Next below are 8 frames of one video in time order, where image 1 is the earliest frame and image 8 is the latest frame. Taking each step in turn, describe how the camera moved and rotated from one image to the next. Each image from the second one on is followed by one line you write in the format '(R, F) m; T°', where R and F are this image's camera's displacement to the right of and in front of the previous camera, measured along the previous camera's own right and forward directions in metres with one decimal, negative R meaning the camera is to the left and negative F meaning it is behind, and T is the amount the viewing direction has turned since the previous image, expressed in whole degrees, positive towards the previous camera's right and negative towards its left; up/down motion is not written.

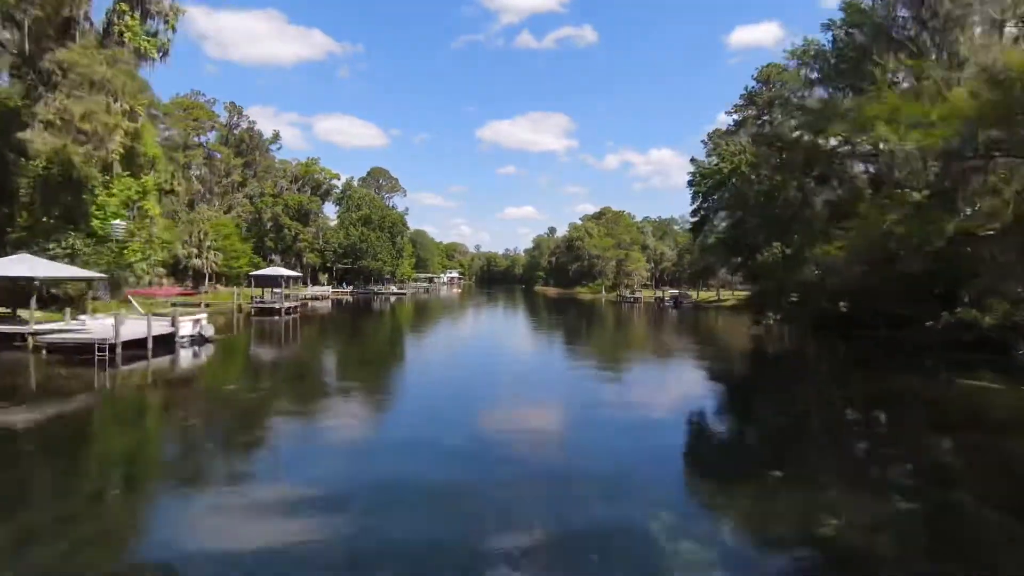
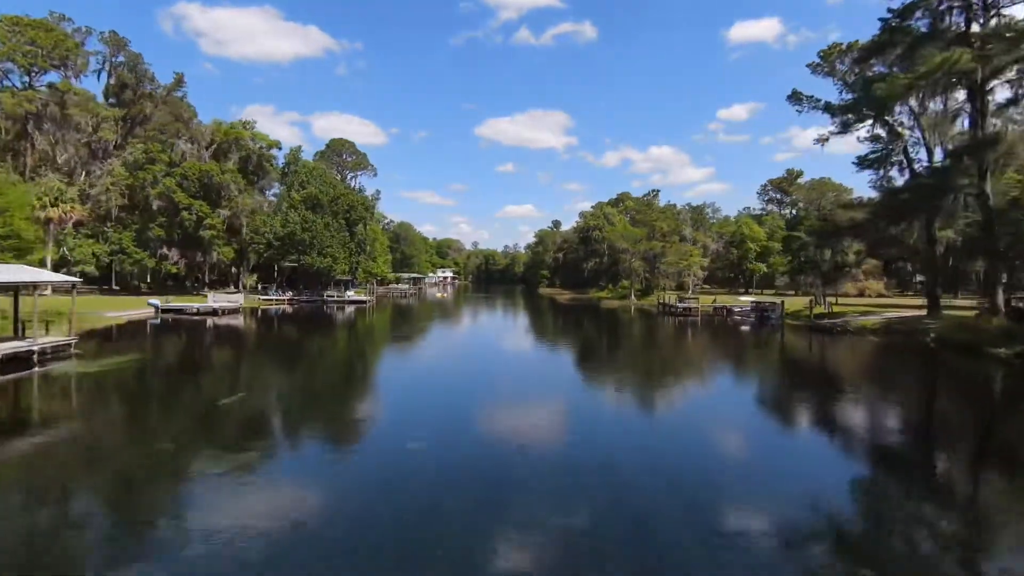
(0.0, +13.2) m; 0°
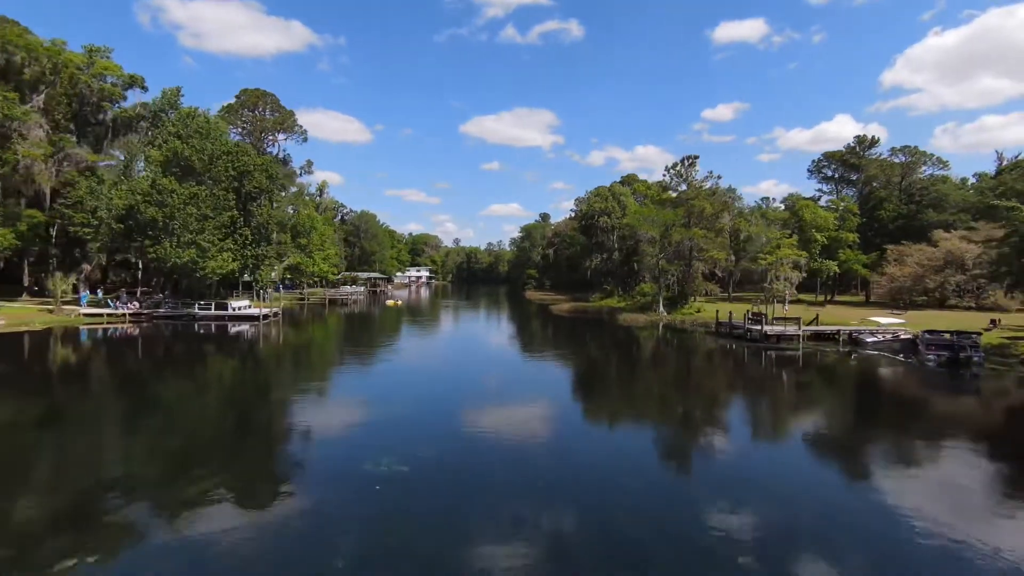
(+0.5, +12.6) m; +1°
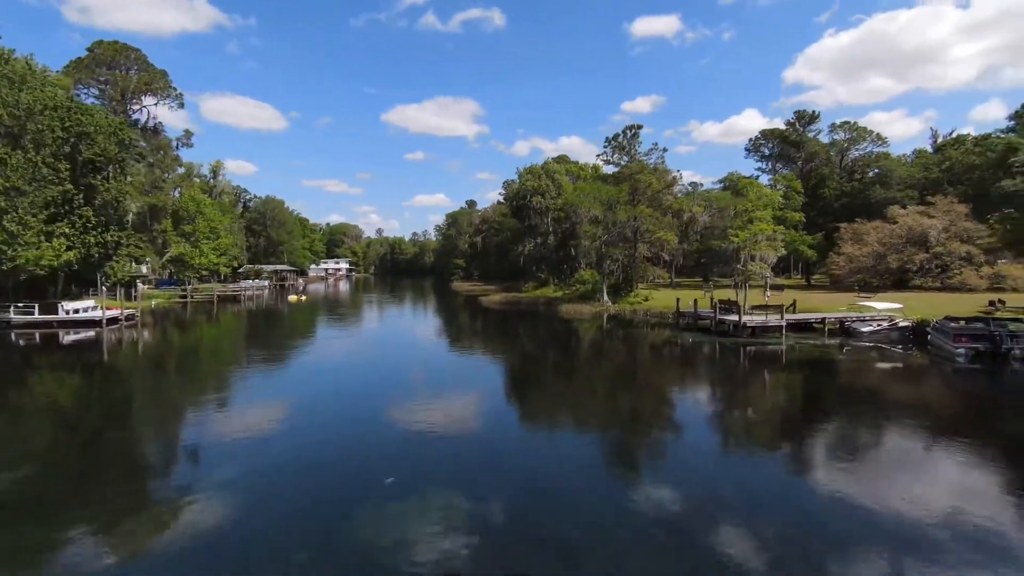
(+0.2, +4.0) m; +7°
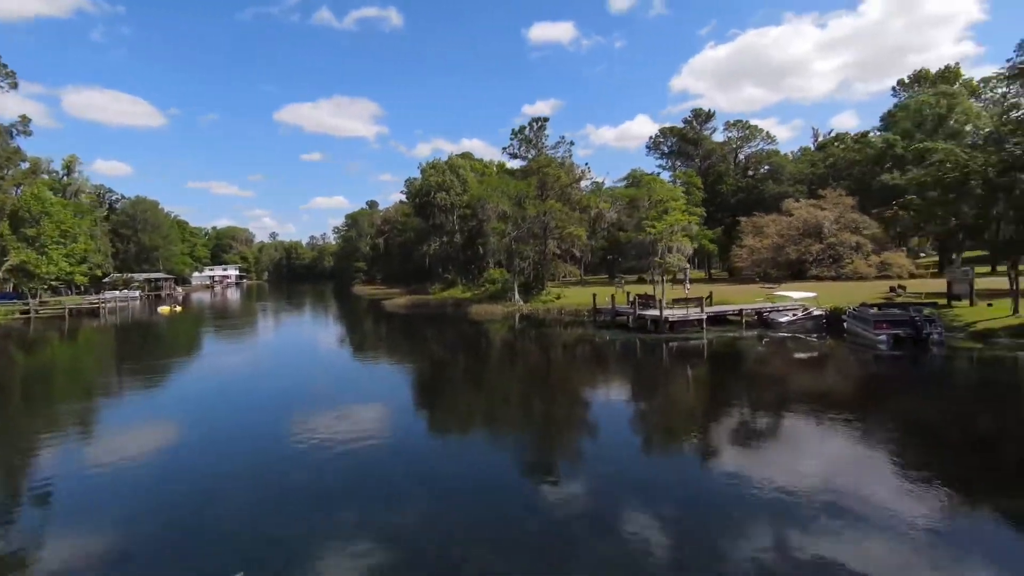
(0.0, +1.5) m; +9°
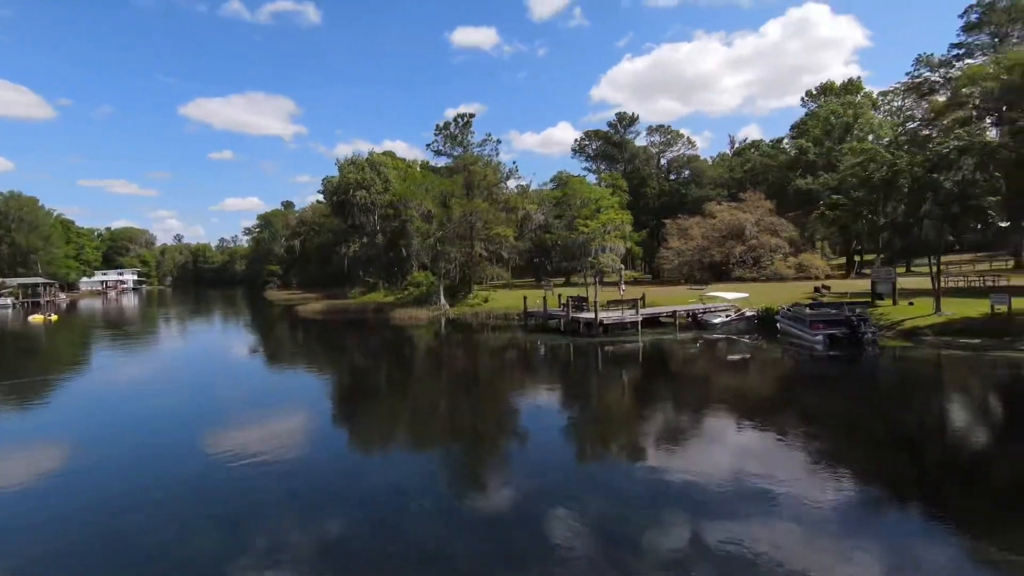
(0.0, +1.0) m; +8°
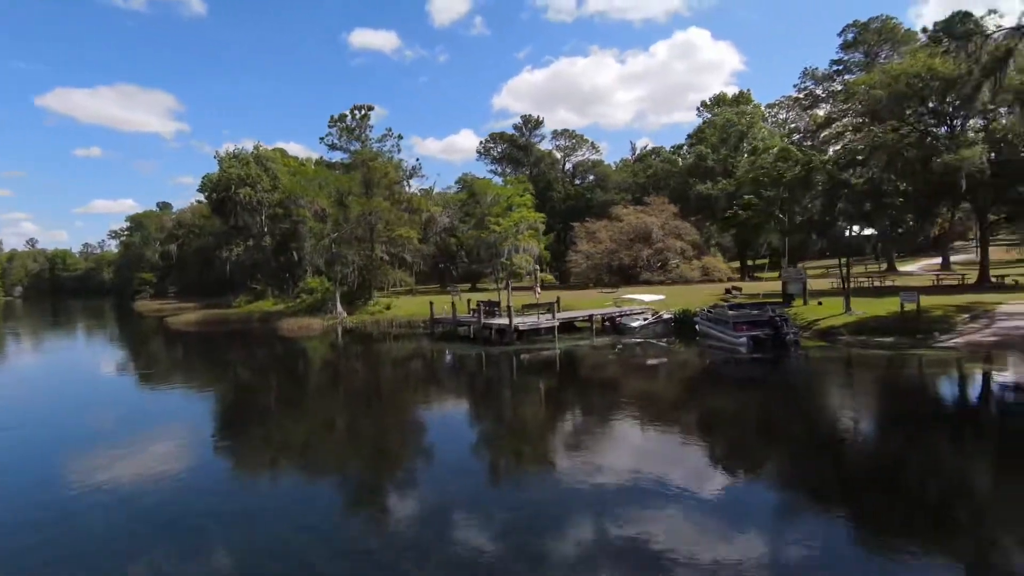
(0.0, +1.3) m; +10°
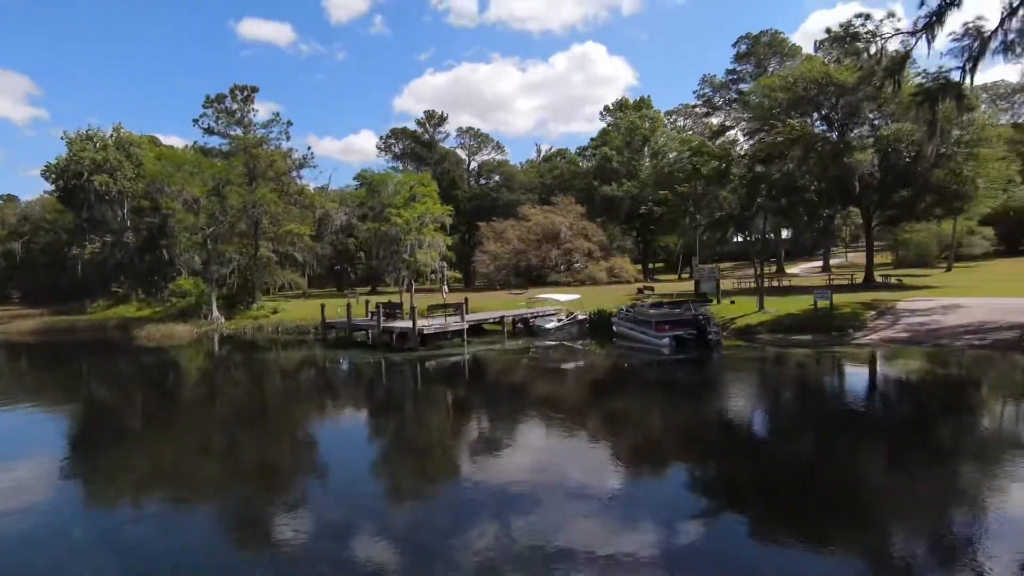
(0.0, +1.2) m; +10°
